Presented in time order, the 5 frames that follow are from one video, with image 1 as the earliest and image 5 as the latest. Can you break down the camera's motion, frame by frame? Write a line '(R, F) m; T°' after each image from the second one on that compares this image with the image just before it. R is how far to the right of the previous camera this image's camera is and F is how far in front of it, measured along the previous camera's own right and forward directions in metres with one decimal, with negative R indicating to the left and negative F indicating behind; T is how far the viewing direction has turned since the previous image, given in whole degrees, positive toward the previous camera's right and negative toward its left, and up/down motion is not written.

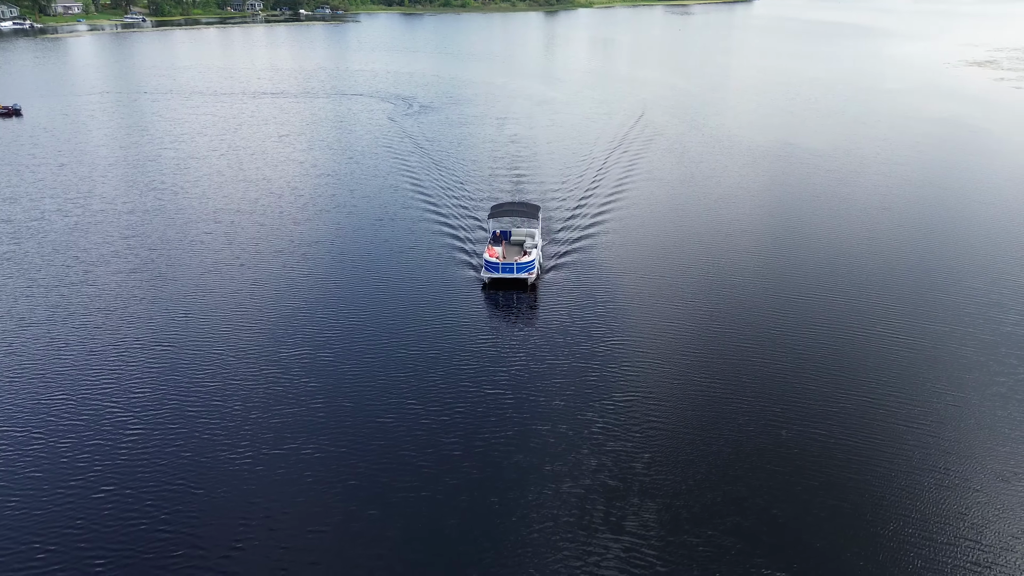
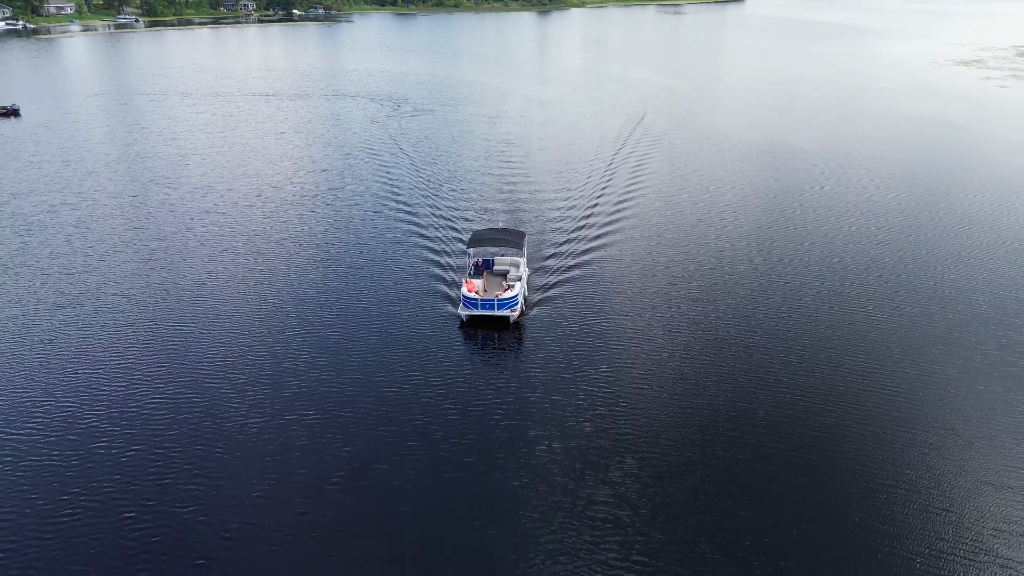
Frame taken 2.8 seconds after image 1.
(0.0, -1.6) m; 0°
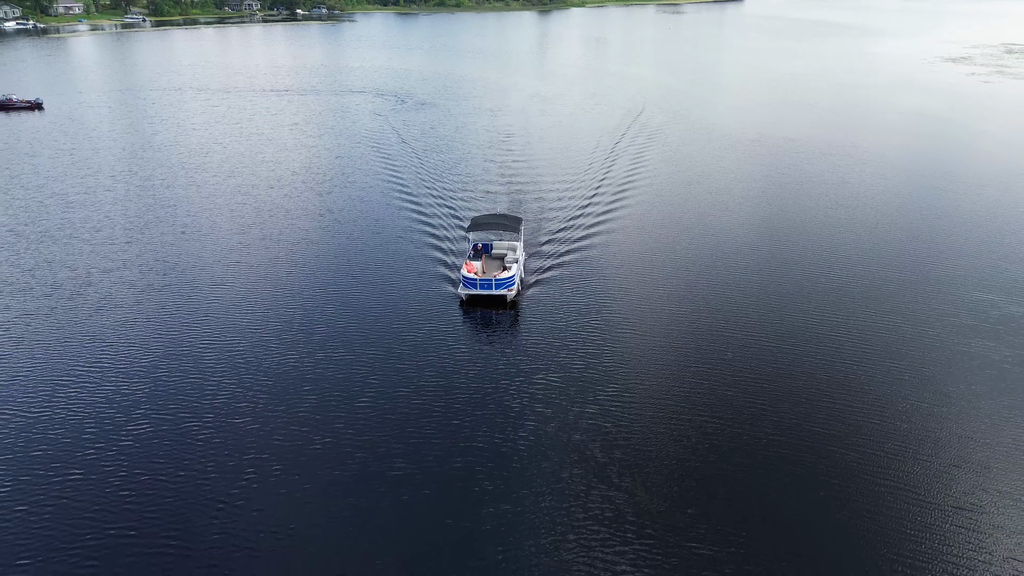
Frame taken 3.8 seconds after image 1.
(0.0, -3.9) m; 0°
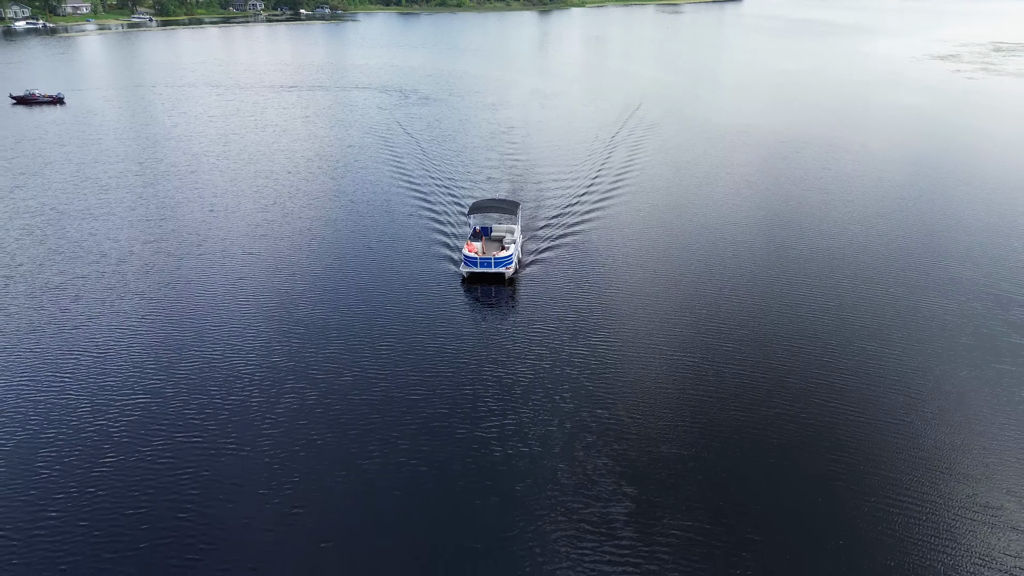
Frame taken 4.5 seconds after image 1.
(0.0, -3.9) m; 0°
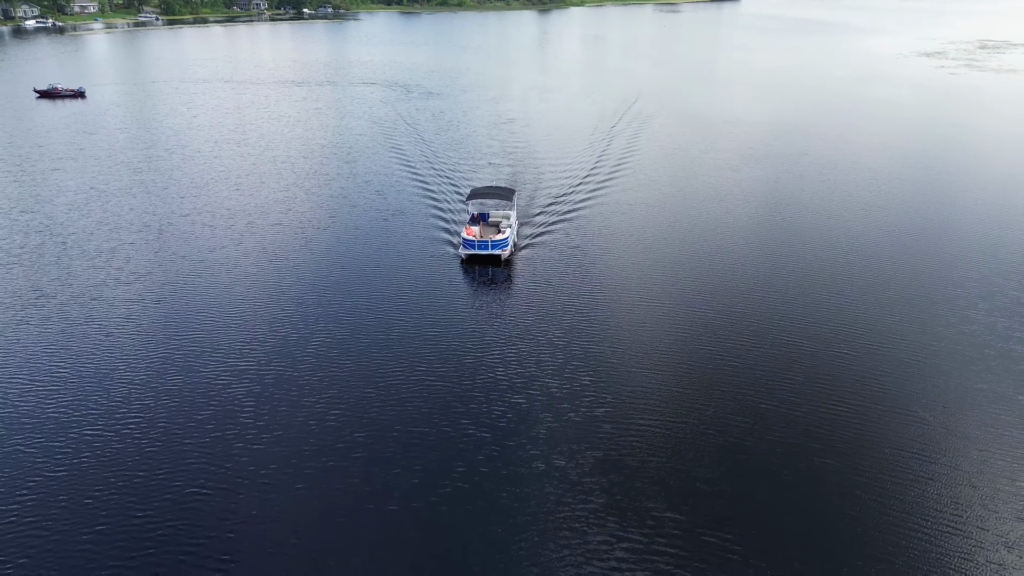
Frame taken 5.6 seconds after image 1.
(0.0, -4.4) m; 0°
